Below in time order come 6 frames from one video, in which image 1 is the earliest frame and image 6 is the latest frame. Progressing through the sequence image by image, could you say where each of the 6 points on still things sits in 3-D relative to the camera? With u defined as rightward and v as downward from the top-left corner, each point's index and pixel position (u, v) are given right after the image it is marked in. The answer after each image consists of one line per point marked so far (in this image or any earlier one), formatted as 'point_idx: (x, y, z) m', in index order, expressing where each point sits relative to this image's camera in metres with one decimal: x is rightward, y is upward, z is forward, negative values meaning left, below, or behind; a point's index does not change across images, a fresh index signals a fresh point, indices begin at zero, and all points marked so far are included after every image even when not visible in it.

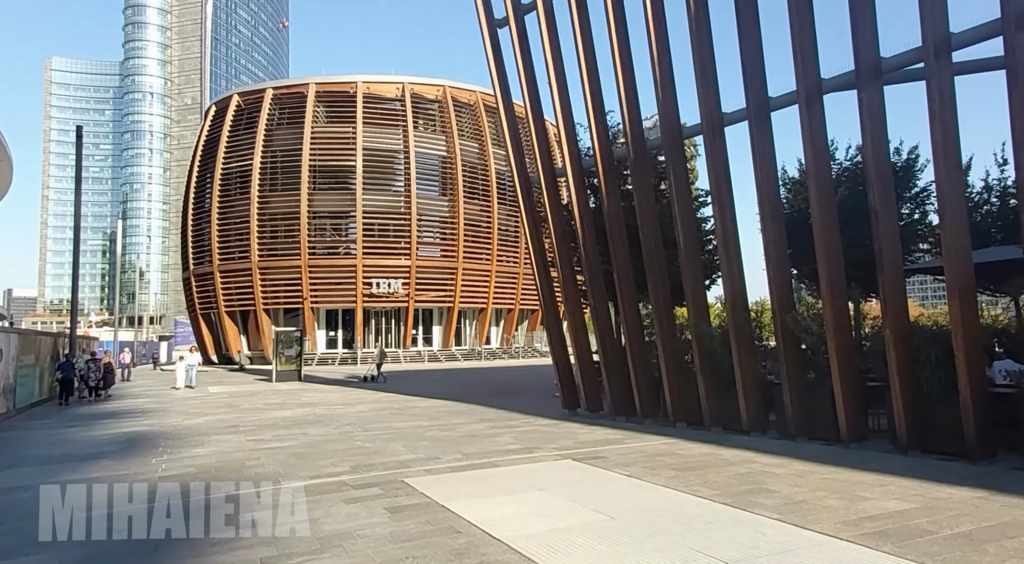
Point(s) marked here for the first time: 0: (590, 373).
0: (+1.5, -1.8, +13.4) m
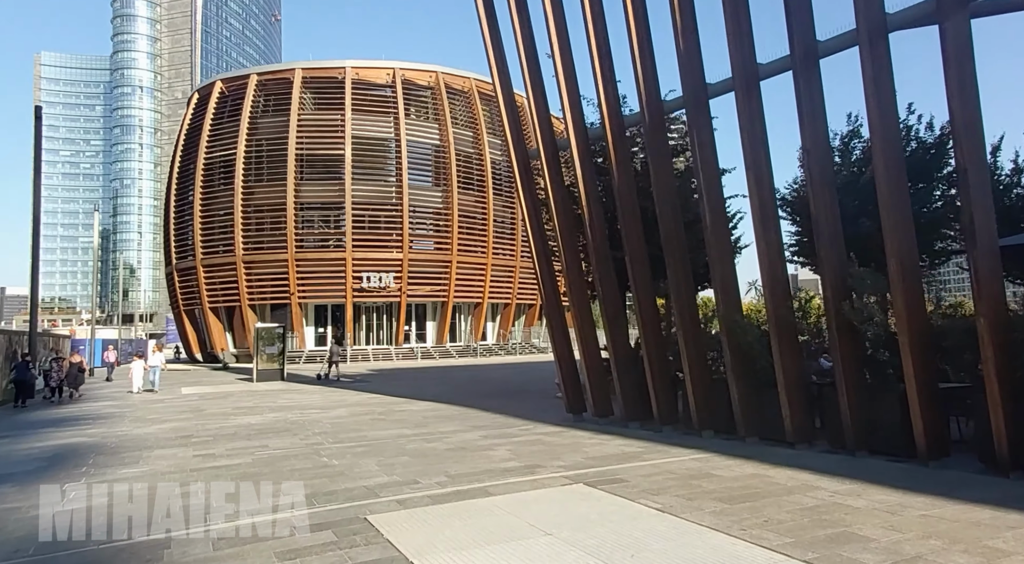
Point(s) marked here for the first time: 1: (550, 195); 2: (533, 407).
0: (+1.5, -1.6, +11.7) m
1: (+0.7, +1.6, +12.2) m
2: (+0.4, -2.7, +14.2) m
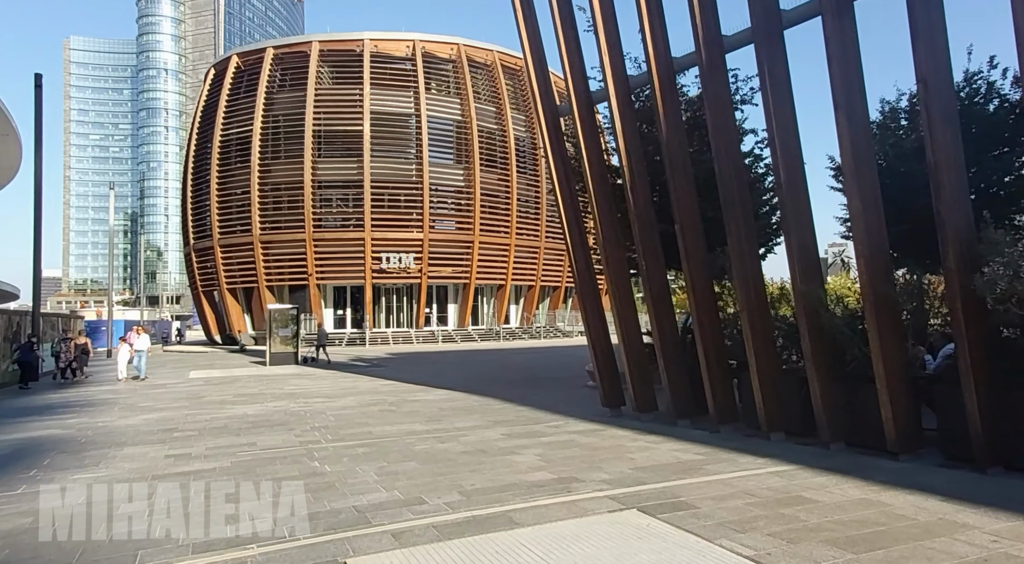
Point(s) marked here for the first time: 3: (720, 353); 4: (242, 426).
0: (+1.9, -1.2, +10.1) m
1: (+1.1, +2.0, +10.6) m
2: (+0.9, -2.2, +12.7) m
3: (+2.7, -0.9, +8.8) m
4: (-4.1, -2.2, +10.1) m
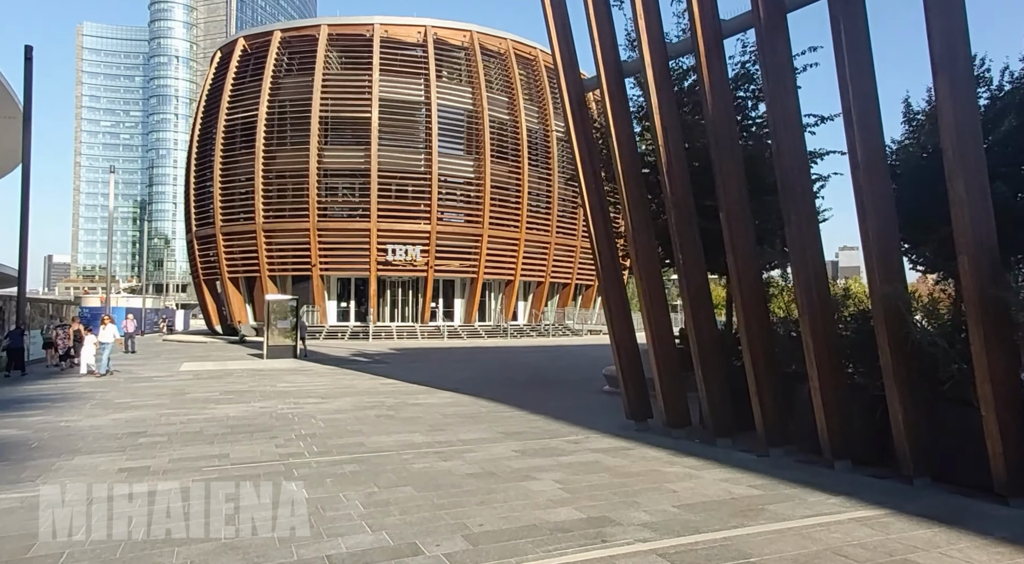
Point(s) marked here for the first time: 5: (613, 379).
0: (+2.1, -1.1, +8.9) m
1: (+1.4, +2.0, +9.3) m
2: (+1.1, -2.1, +11.4) m
3: (+2.9, -0.9, +7.5) m
4: (-3.9, -2.0, +8.9) m
5: (+2.0, -2.0, +13.7) m
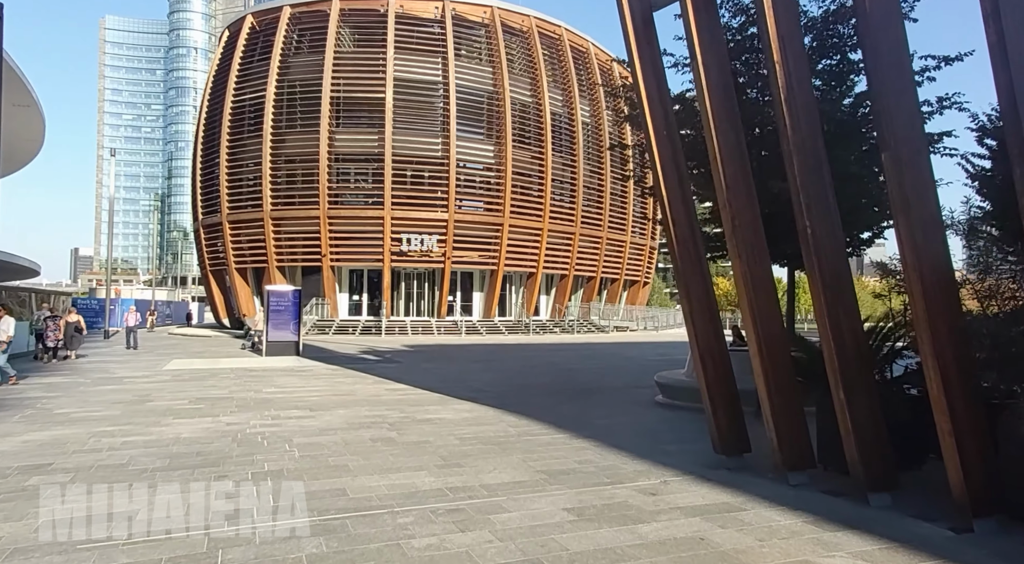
0: (+2.5, -0.9, +6.3) m
1: (+1.9, +2.2, +6.7) m
2: (+1.6, -1.9, +8.8) m
3: (+3.3, -0.7, +4.9) m
4: (-3.5, -1.8, +6.5) m
5: (+2.6, -1.8, +11.1) m
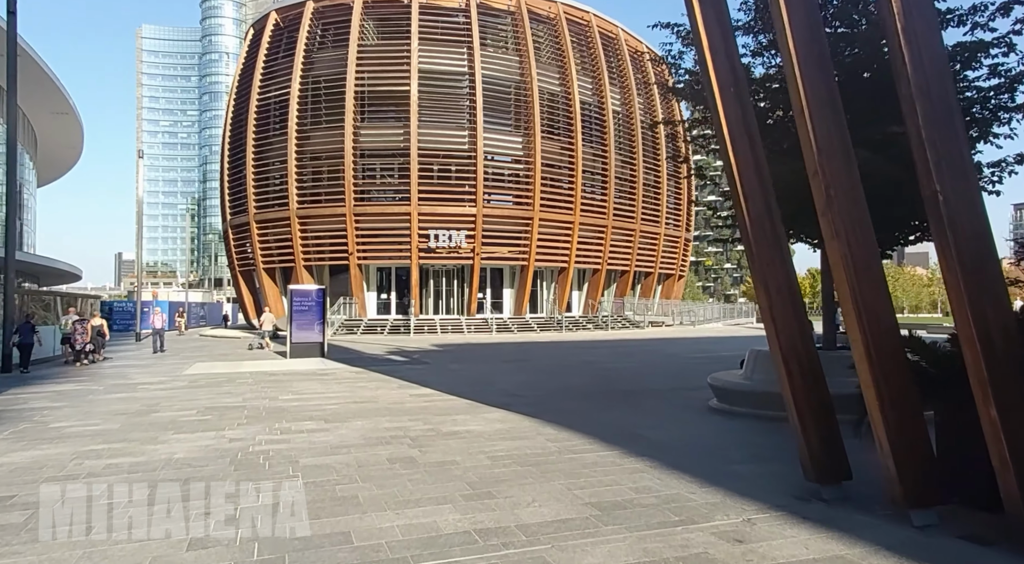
0: (+2.8, -0.8, +5.0) m
1: (+2.1, +2.3, +5.4) m
2: (+2.1, -1.8, +7.6) m
3: (+3.6, -0.6, +3.5) m
4: (-3.2, -1.8, +5.5) m
5: (+3.1, -1.6, +9.8) m
